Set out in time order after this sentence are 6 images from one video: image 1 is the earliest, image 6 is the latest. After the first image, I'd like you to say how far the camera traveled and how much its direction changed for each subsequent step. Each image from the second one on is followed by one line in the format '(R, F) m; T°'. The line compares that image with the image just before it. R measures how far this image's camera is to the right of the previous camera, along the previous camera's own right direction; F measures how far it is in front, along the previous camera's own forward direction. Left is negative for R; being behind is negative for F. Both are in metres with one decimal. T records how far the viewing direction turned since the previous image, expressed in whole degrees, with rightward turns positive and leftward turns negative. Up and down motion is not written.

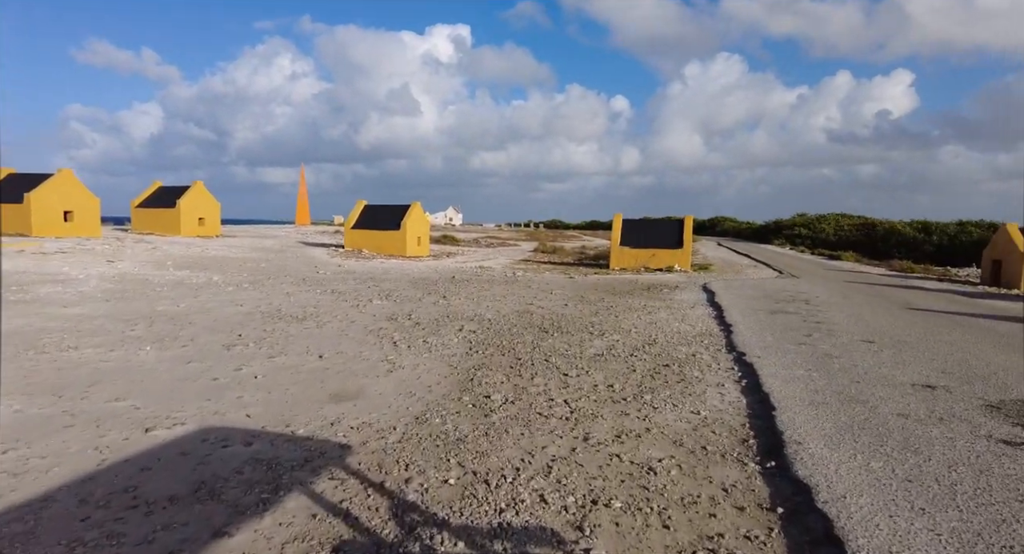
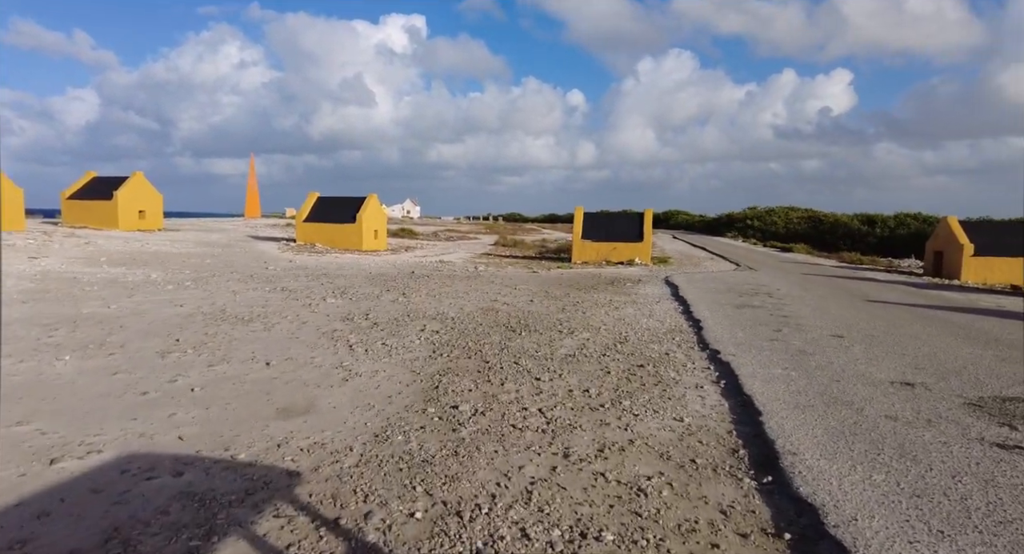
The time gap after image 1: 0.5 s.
(-0.1, +0.5) m; +4°
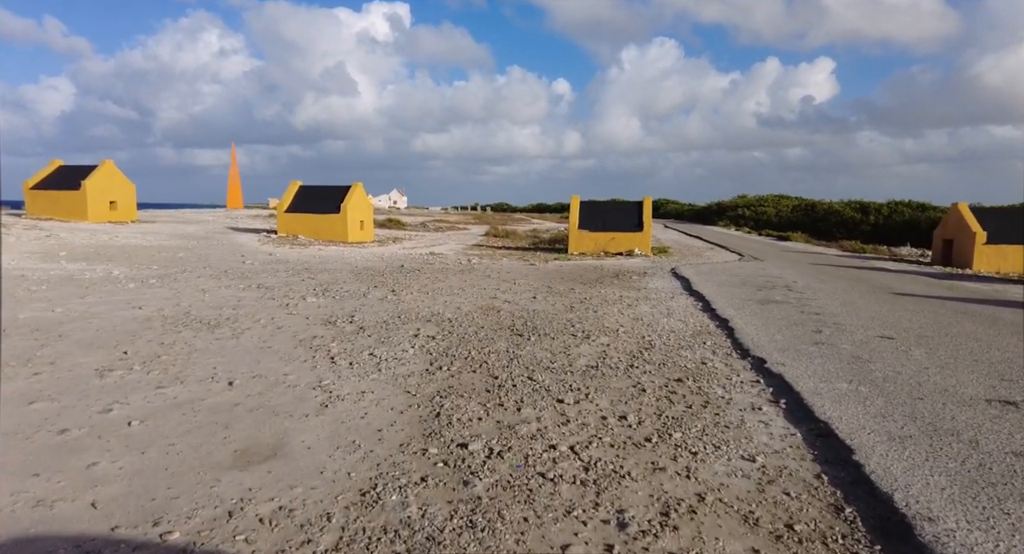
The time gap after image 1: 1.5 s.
(-0.3, +1.2) m; +1°
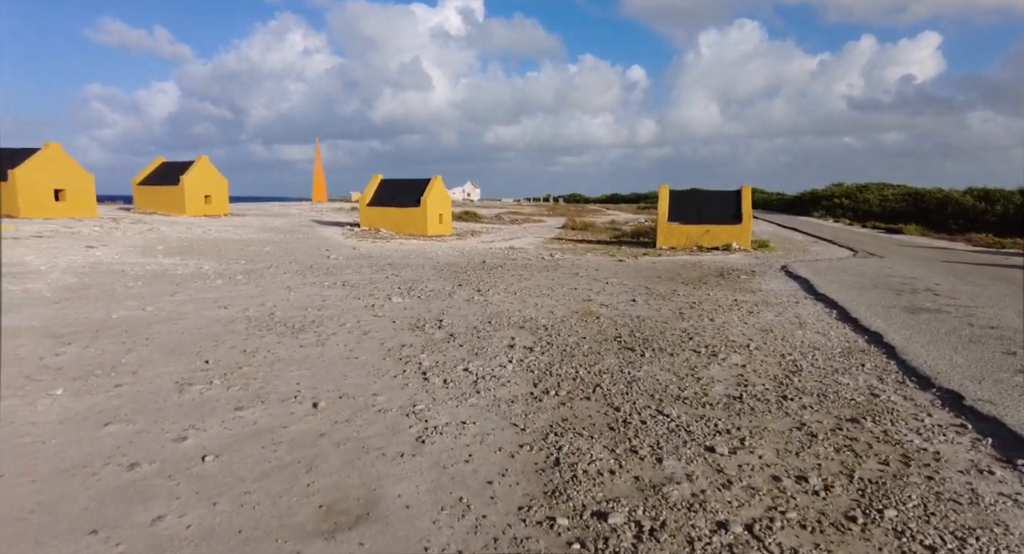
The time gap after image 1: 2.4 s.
(-0.5, +1.0) m; -7°
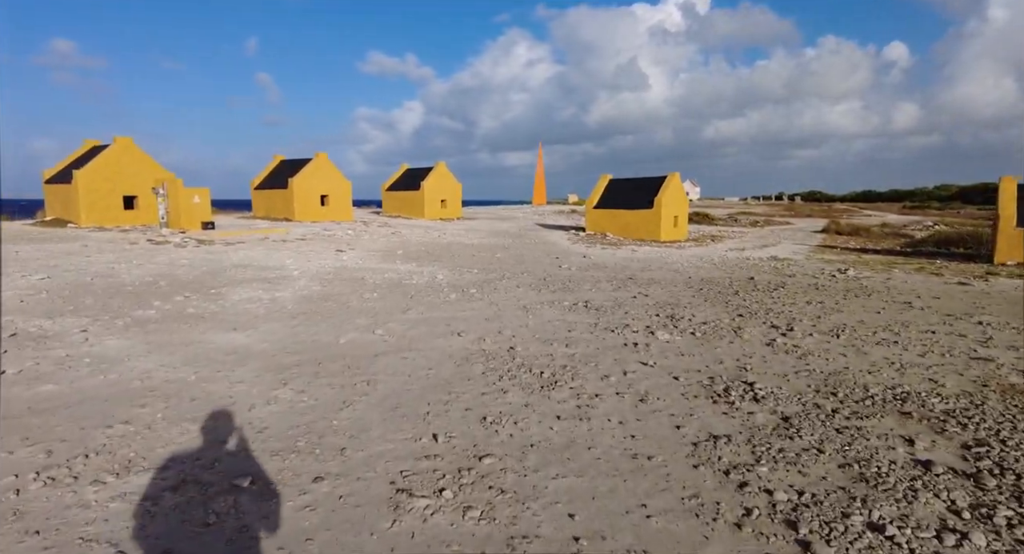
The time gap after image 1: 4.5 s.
(-1.5, +2.6) m; -21°
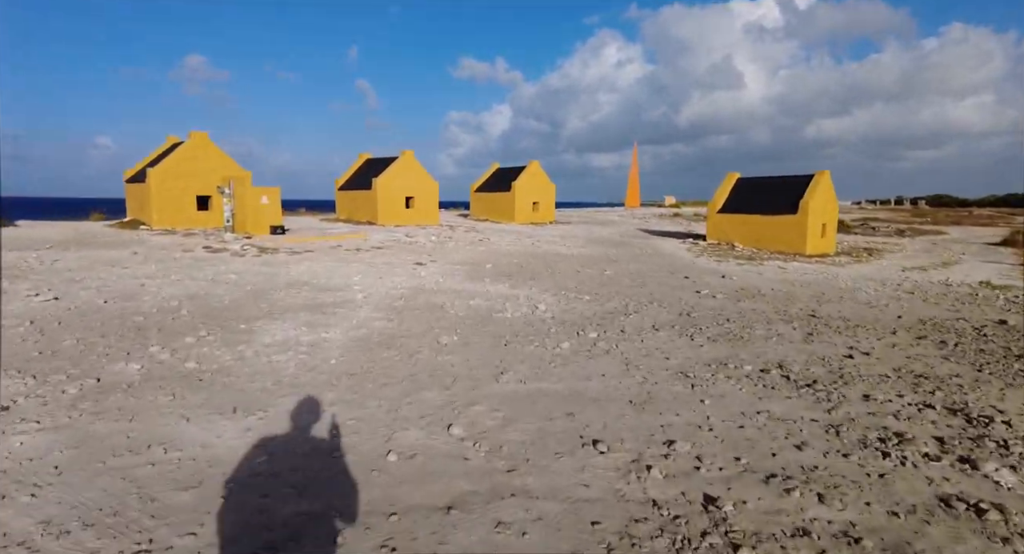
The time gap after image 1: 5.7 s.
(-0.8, +3.5) m; -9°
